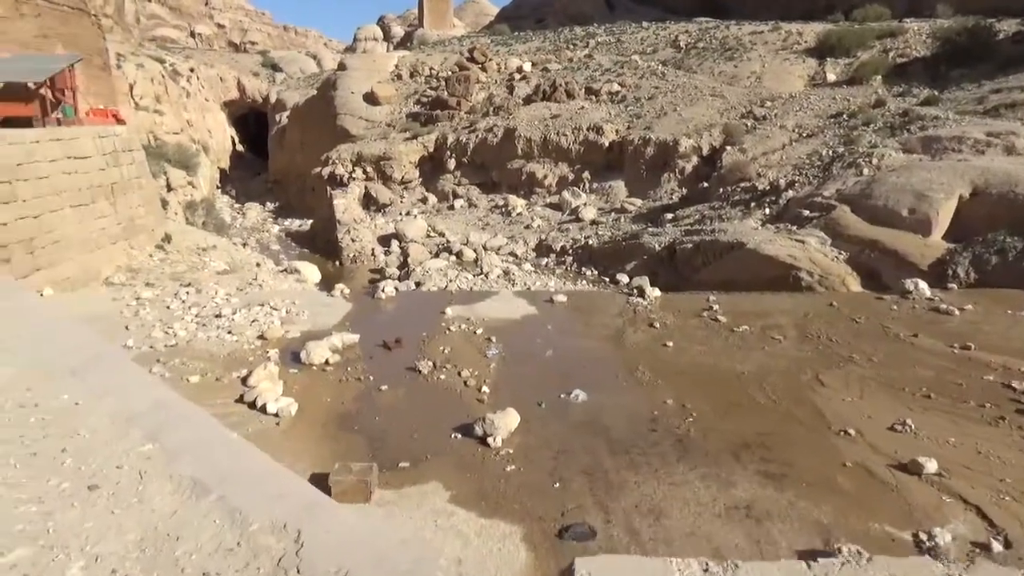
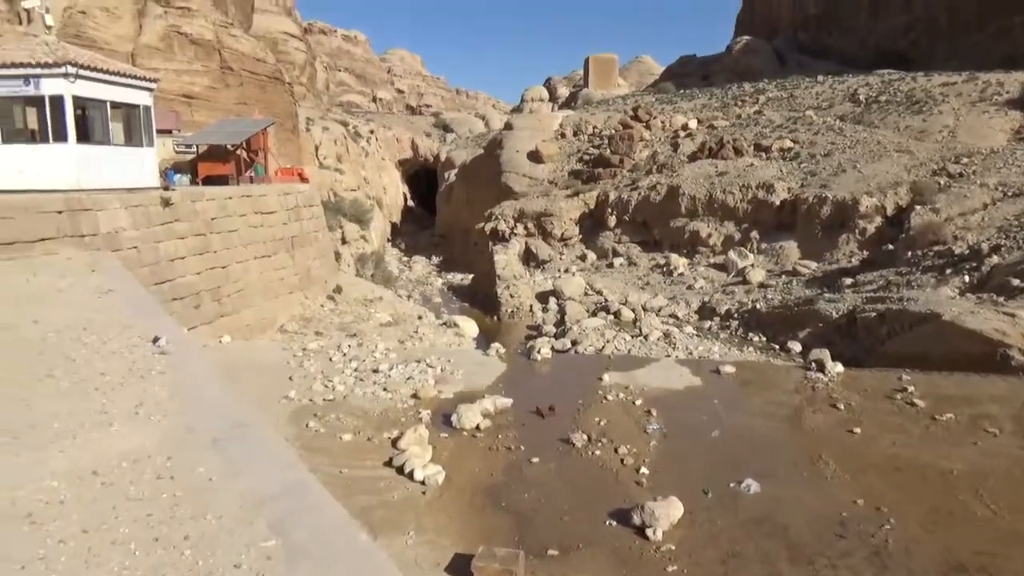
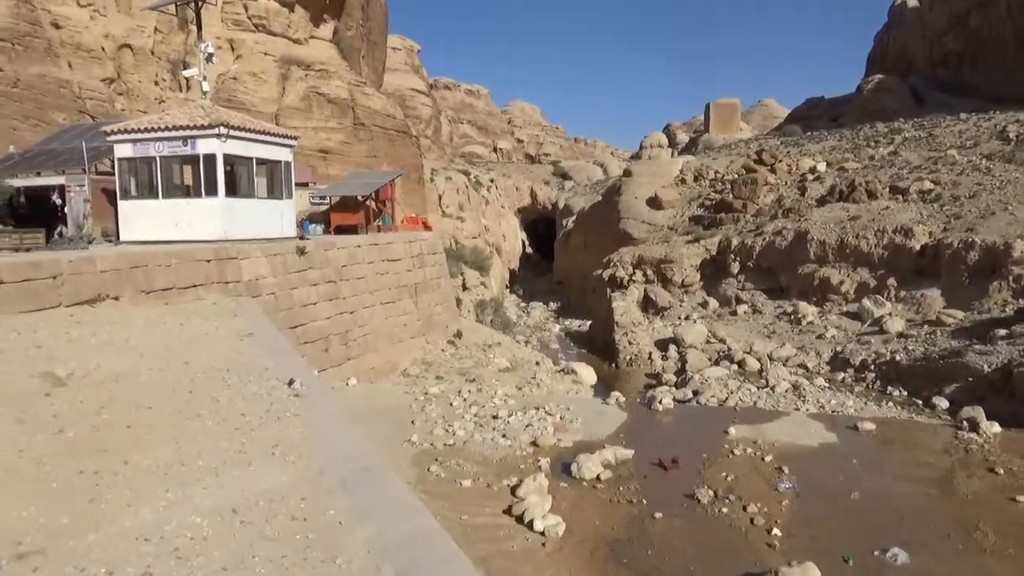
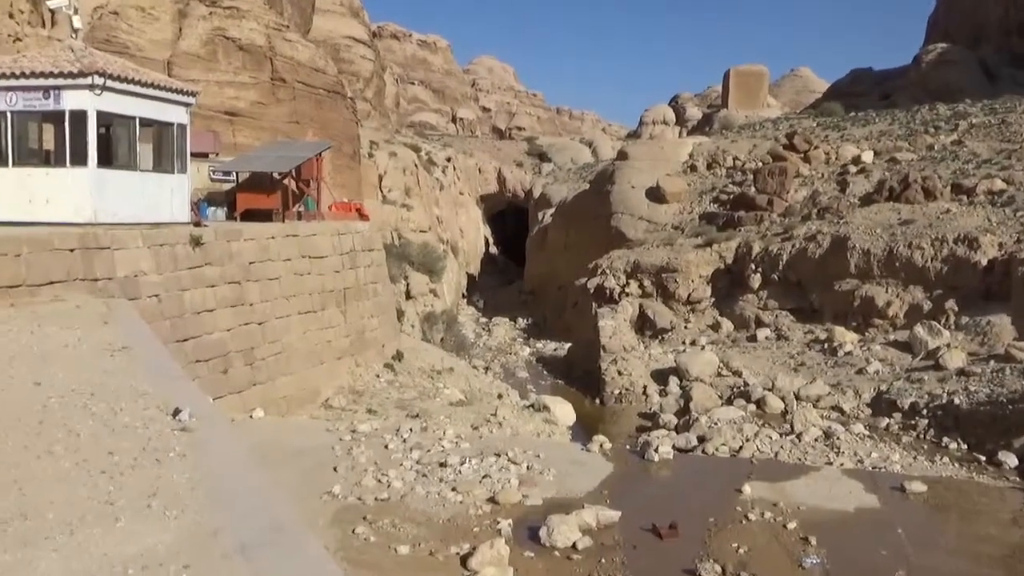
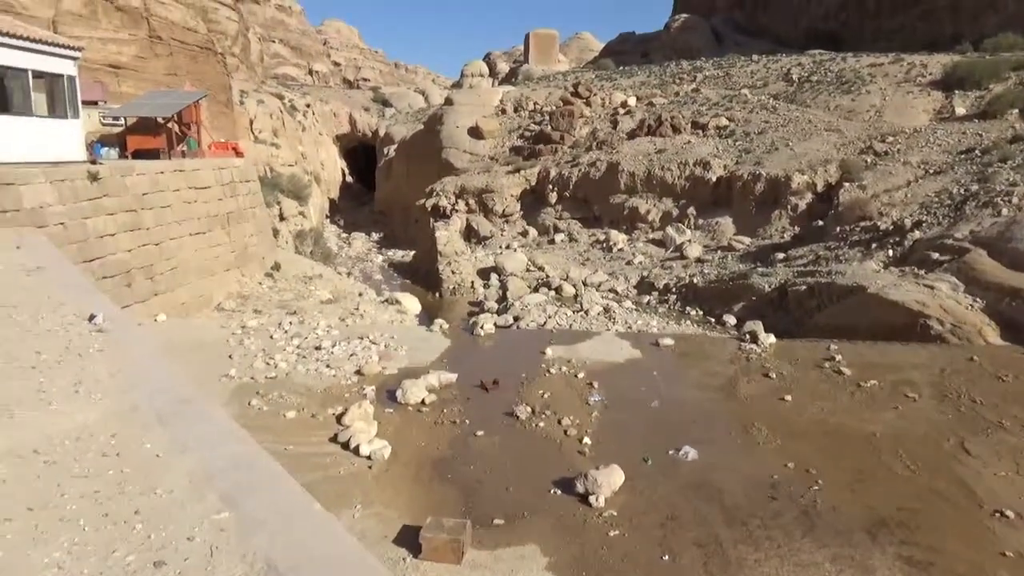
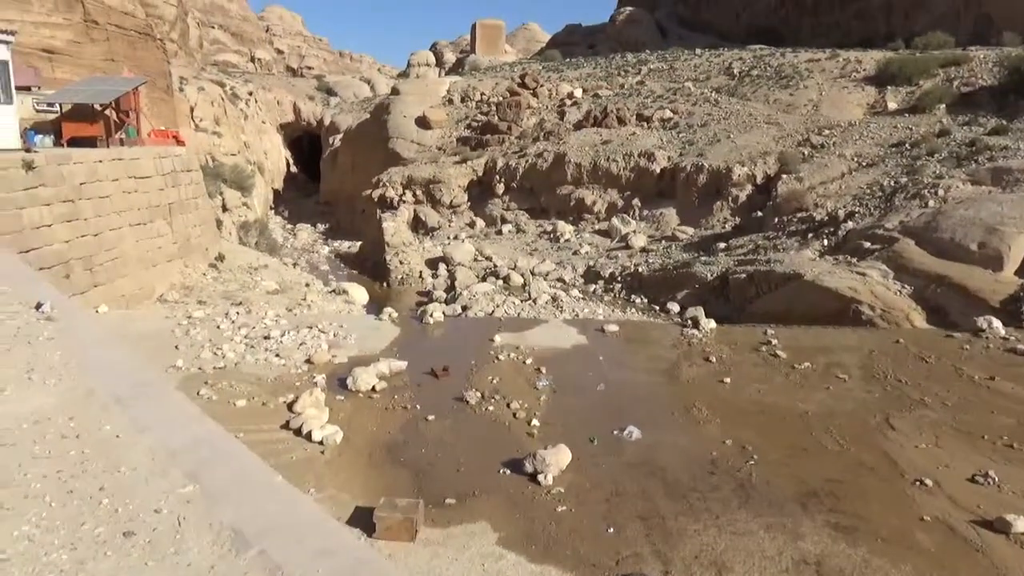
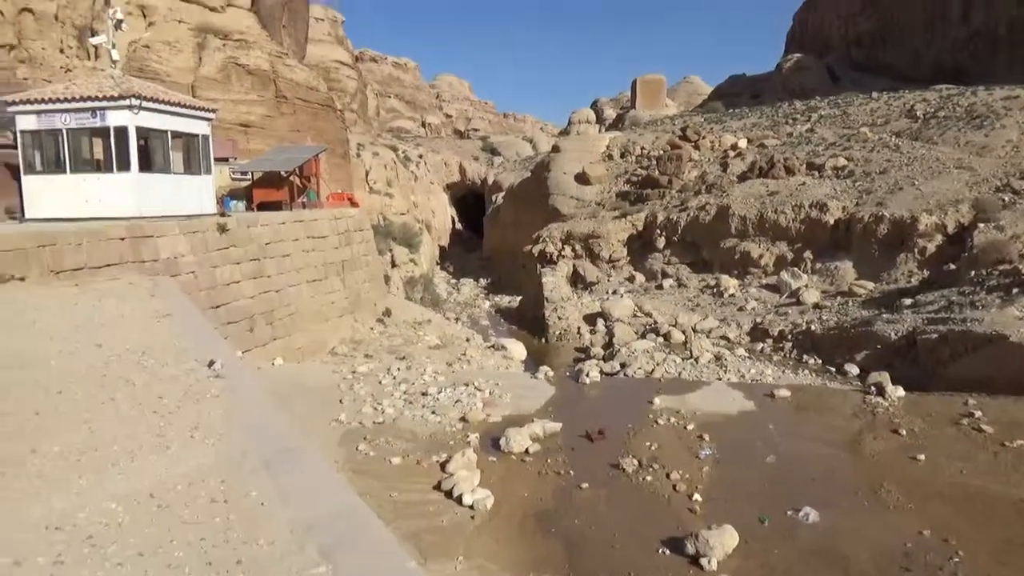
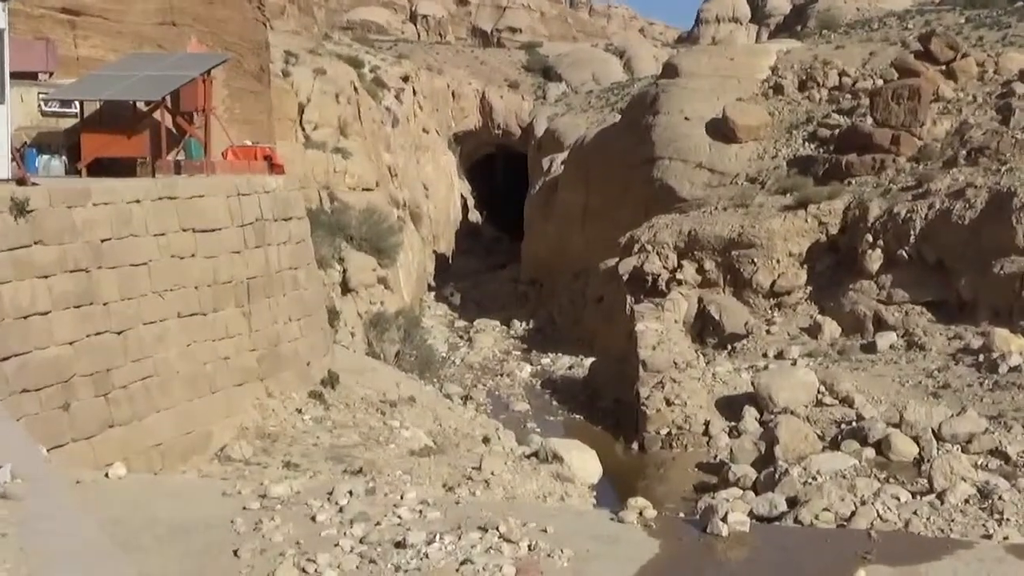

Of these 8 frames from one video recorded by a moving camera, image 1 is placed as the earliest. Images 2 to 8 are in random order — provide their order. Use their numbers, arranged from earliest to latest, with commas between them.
6, 5, 2, 7, 3, 4, 8
